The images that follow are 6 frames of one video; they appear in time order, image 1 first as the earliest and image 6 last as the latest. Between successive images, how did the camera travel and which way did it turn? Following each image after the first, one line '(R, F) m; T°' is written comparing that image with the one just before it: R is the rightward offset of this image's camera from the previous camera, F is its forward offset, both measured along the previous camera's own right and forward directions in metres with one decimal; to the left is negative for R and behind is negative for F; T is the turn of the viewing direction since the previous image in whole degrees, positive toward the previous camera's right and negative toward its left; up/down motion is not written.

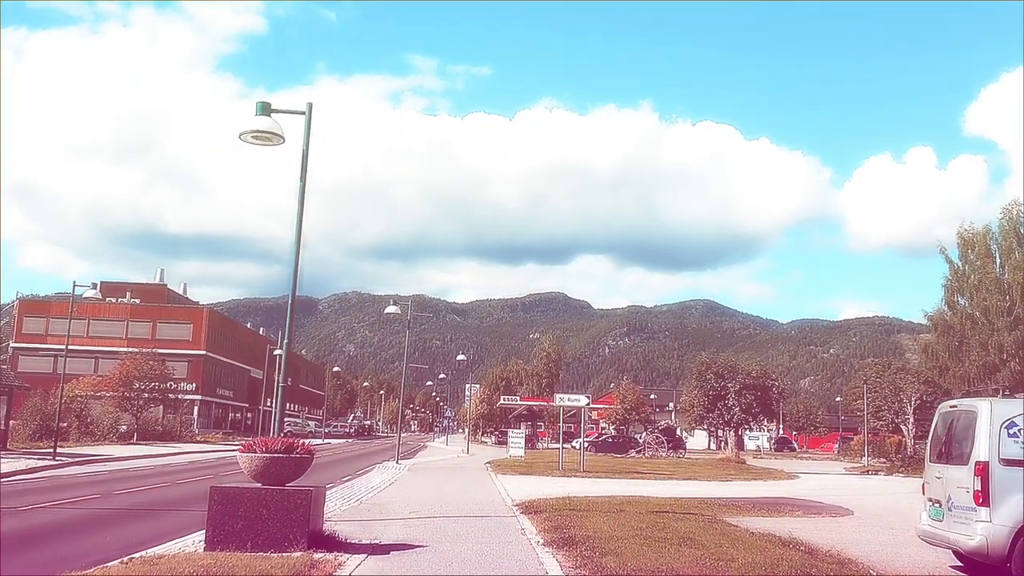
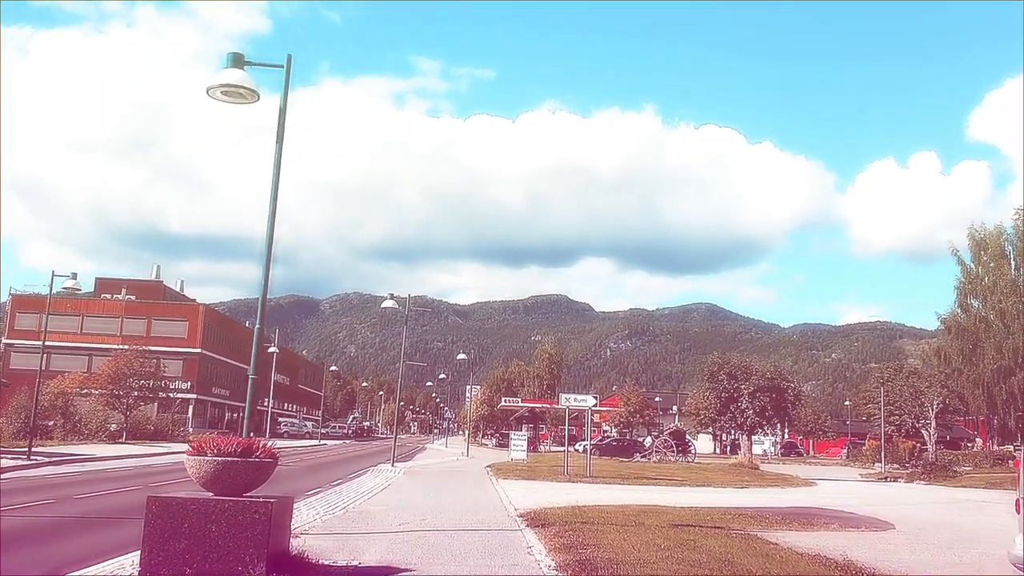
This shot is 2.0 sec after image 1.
(0.0, +0.7) m; 0°
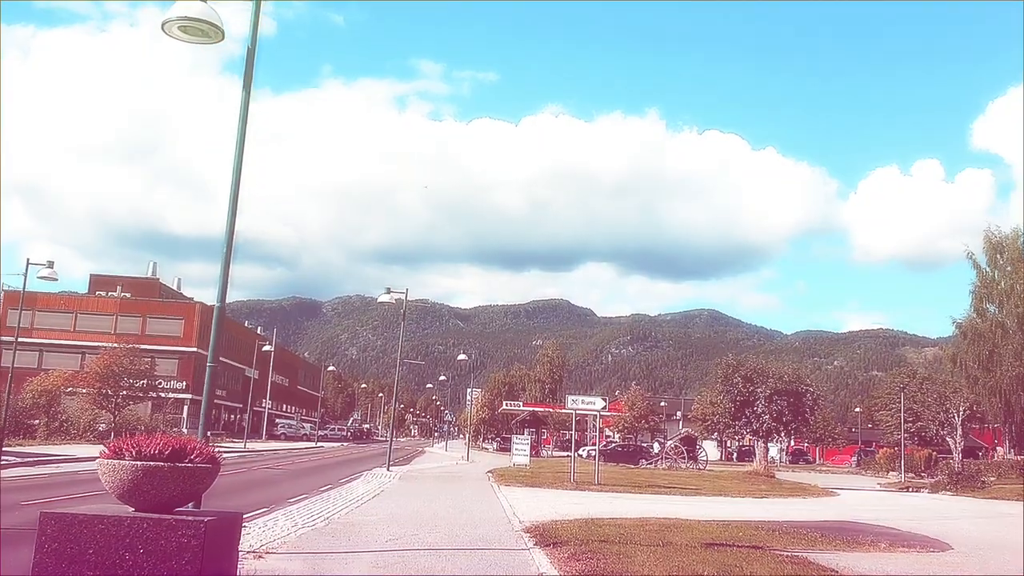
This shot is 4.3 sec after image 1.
(0.0, +0.8) m; 0°
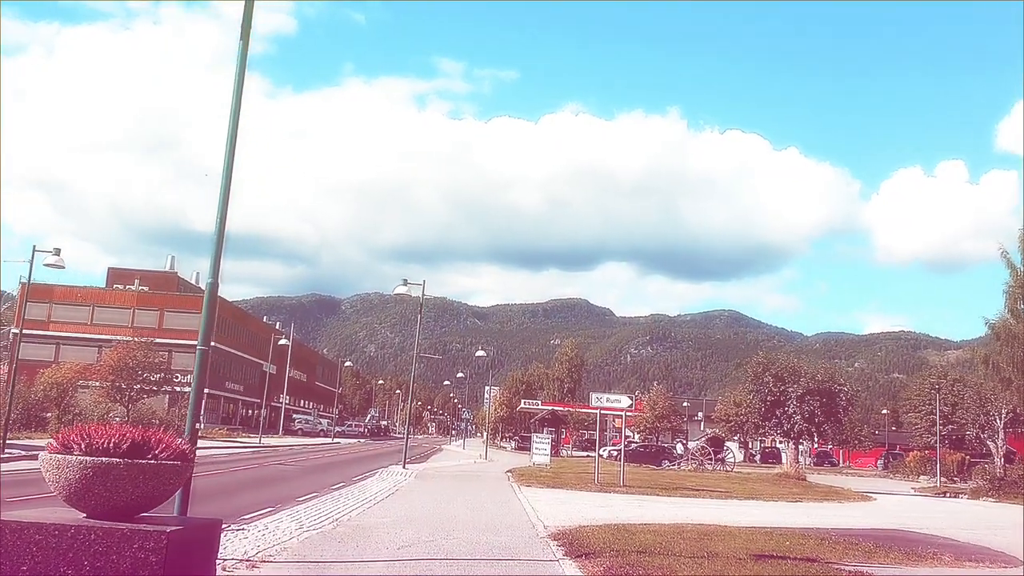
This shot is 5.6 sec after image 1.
(0.0, +0.5) m; -1°
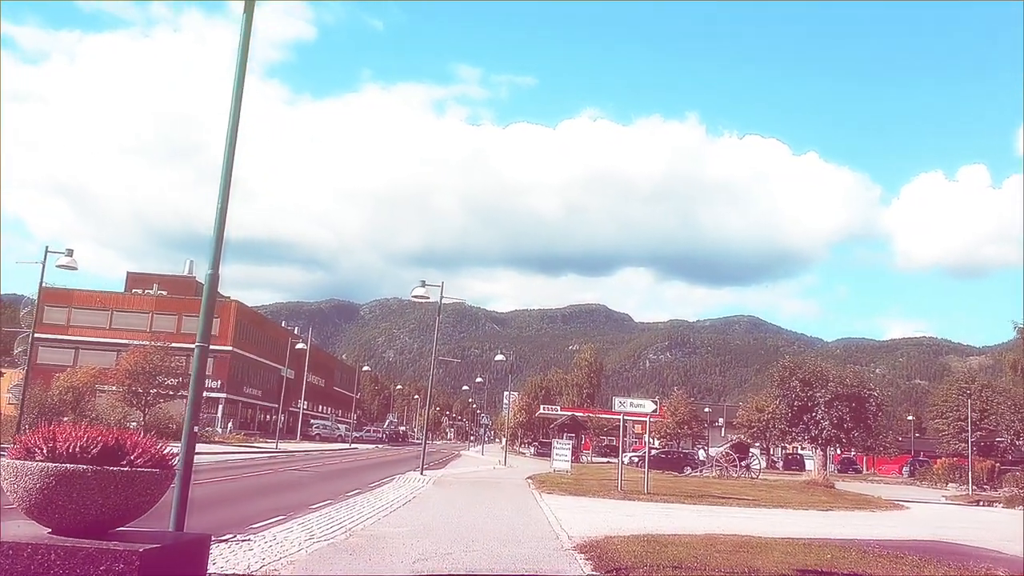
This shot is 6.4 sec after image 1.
(0.0, +0.3) m; -1°
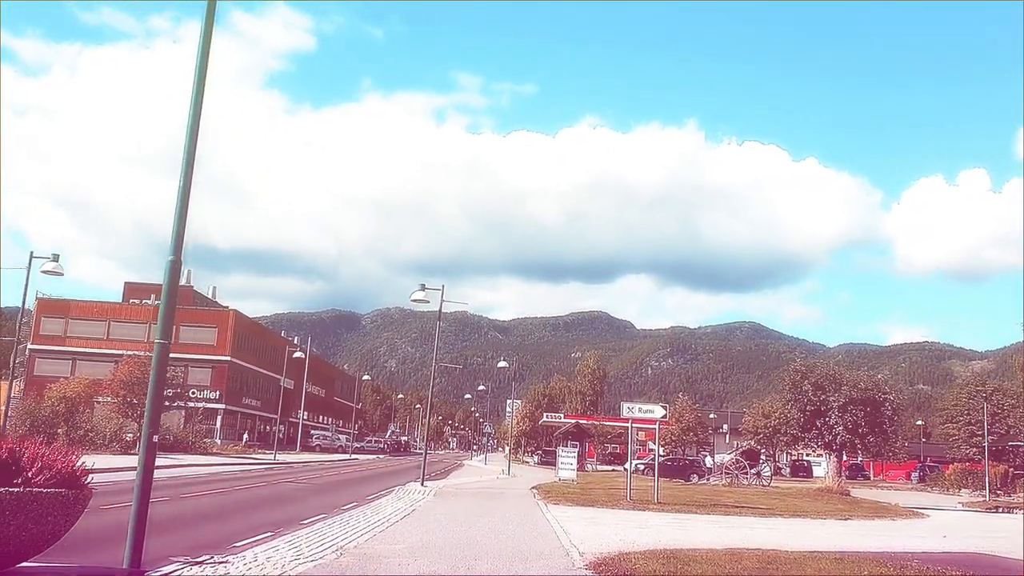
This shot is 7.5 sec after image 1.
(0.0, +0.4) m; 0°
